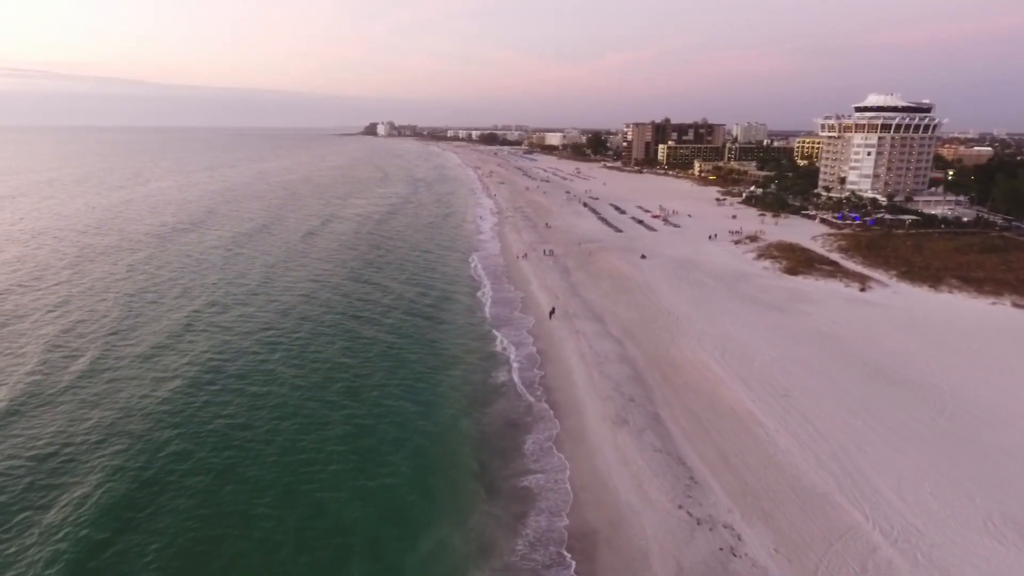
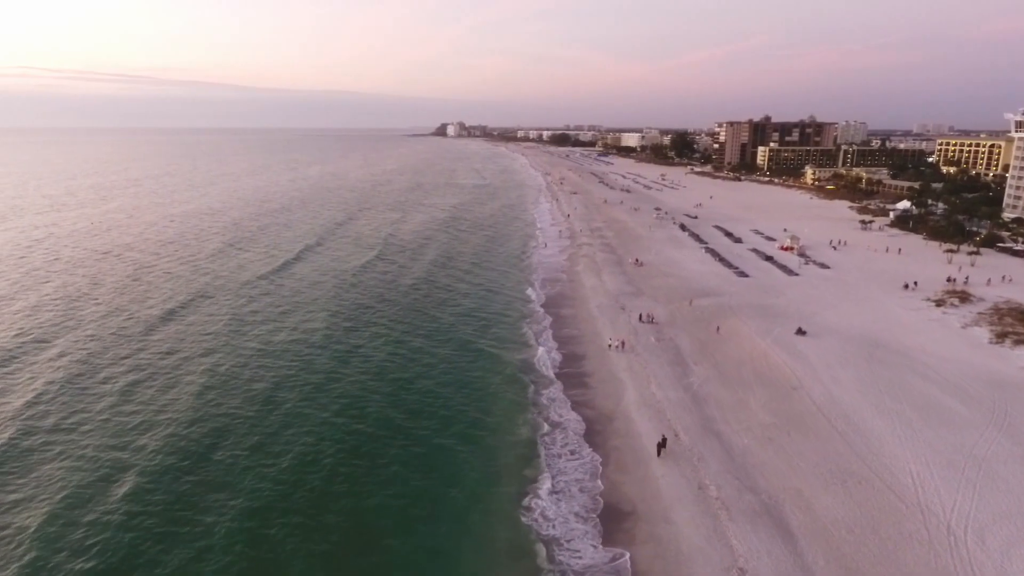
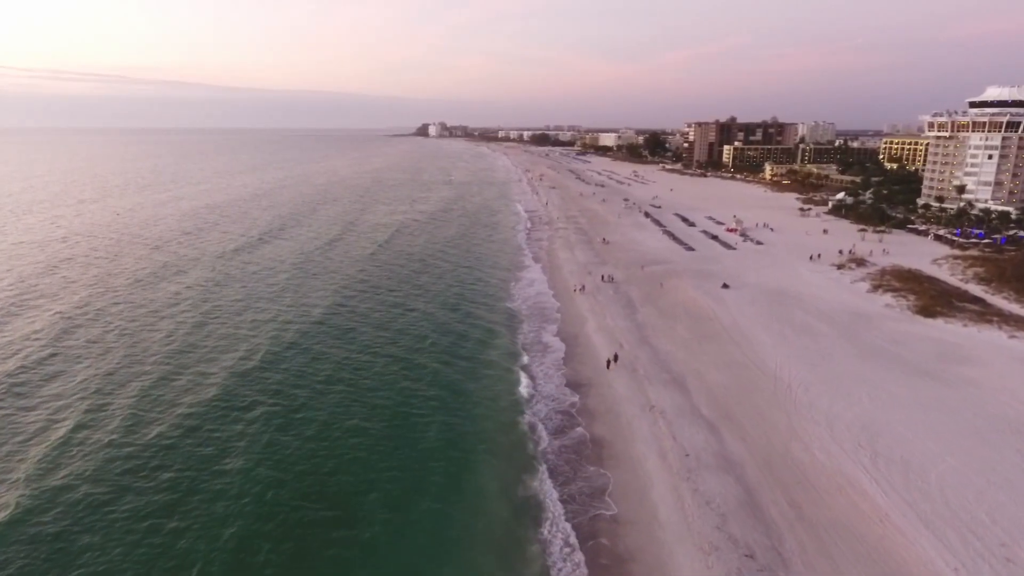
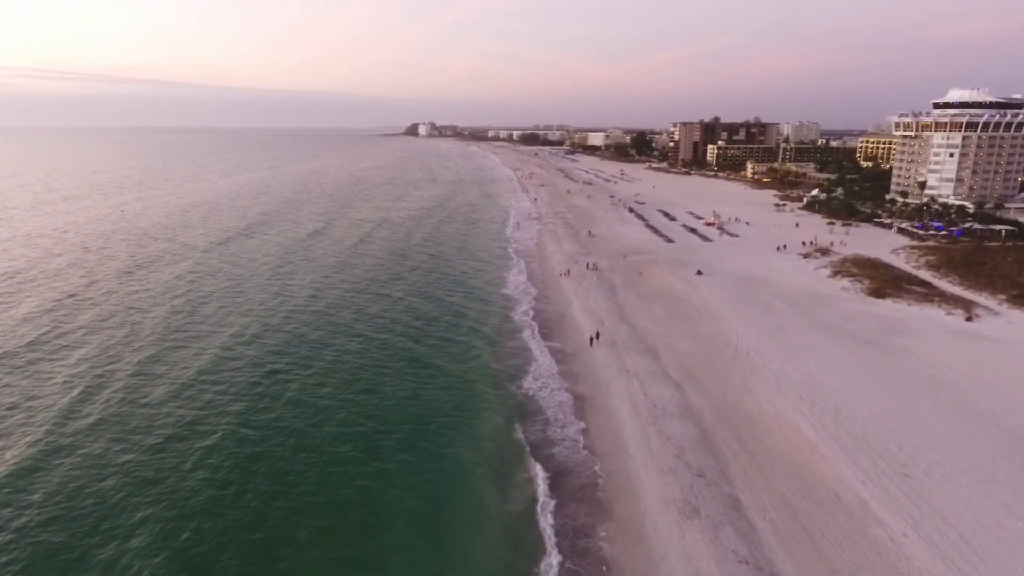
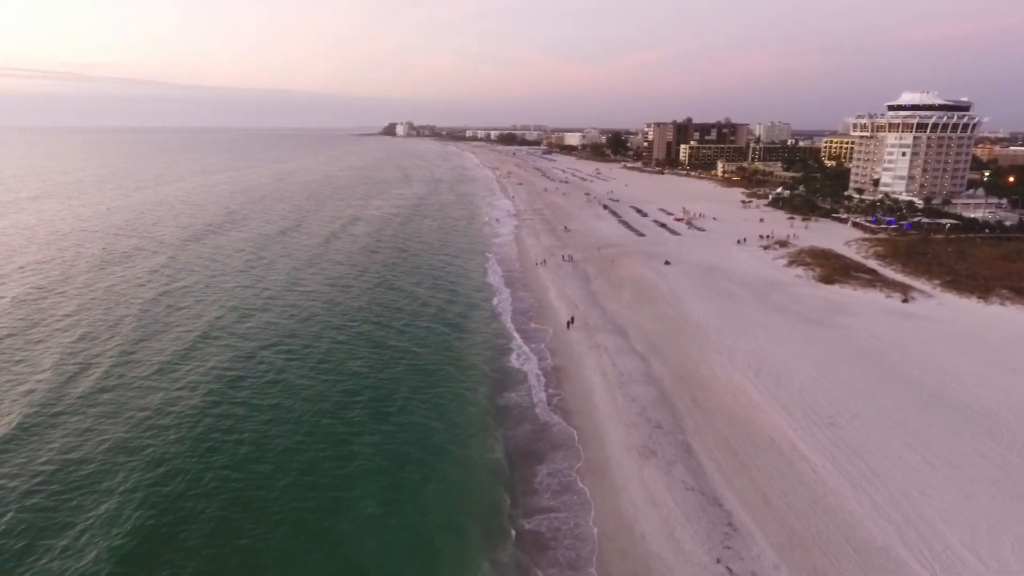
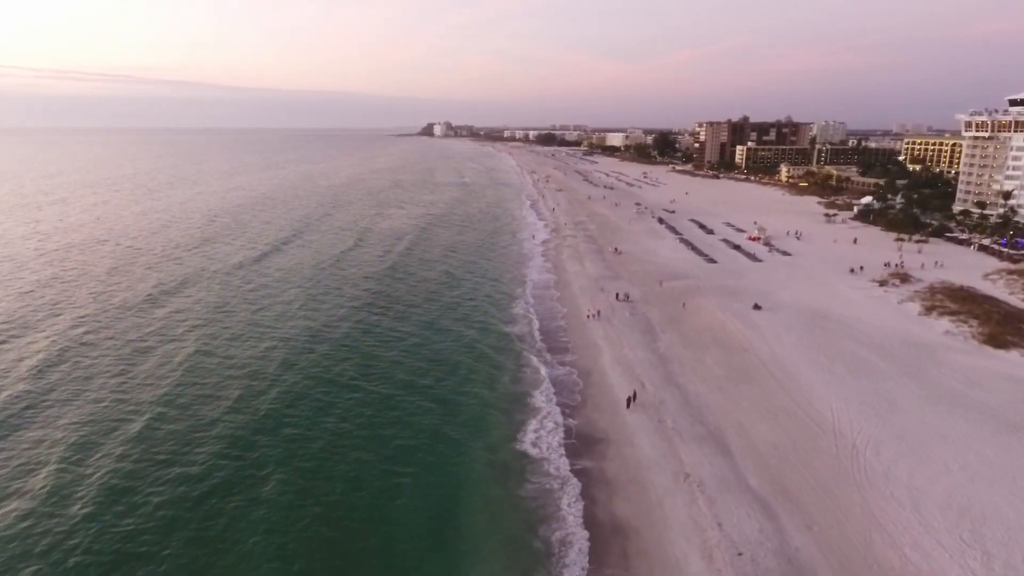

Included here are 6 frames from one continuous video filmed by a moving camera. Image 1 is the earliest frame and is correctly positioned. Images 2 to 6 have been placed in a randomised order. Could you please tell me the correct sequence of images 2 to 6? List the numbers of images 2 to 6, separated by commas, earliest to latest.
5, 4, 3, 6, 2
